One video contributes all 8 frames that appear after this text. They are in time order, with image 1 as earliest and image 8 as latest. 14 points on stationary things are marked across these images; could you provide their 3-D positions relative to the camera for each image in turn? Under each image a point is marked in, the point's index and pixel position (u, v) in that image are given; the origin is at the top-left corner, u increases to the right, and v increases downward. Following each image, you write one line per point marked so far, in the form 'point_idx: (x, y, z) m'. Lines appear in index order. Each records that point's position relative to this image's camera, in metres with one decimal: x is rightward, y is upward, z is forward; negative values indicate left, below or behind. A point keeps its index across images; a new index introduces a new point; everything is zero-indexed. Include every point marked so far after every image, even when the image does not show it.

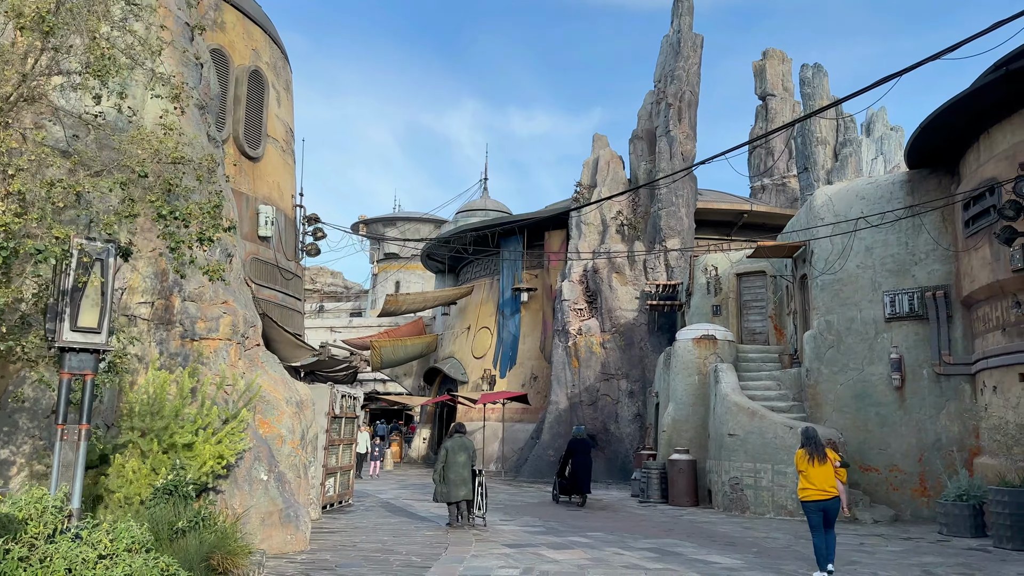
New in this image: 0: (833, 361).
0: (+6.0, -1.4, +15.4) m
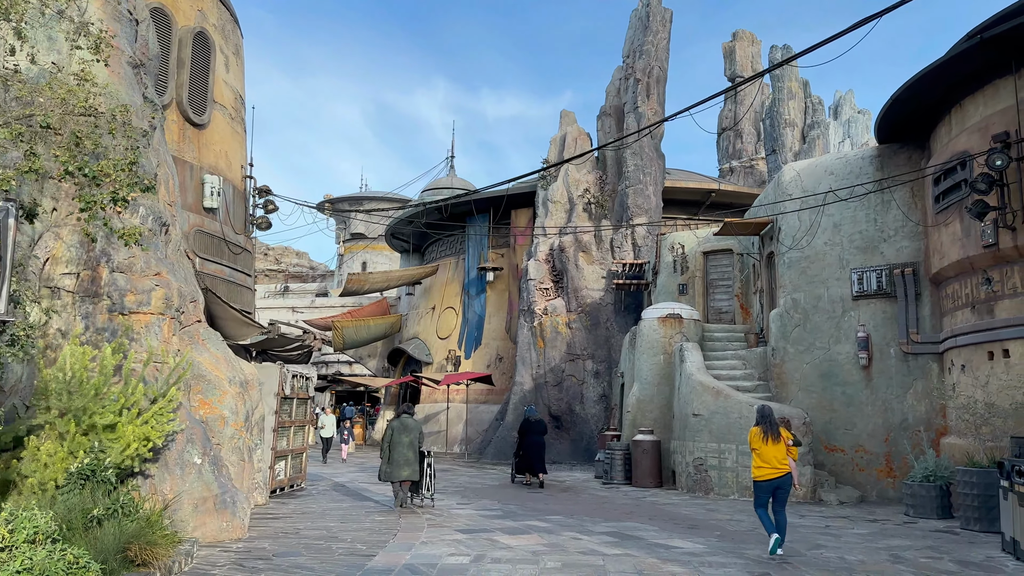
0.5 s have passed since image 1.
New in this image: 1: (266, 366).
0: (+5.3, -1.0, +15.1) m
1: (-4.0, -1.3, +13.1) m
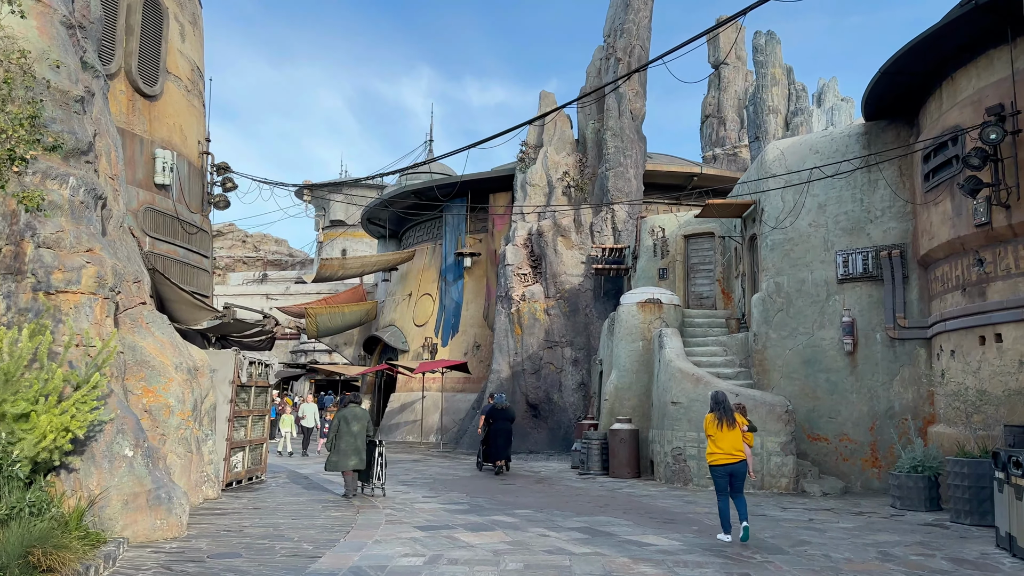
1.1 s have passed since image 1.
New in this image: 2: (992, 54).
0: (+4.8, -0.7, +14.5) m
1: (-4.5, -1.0, +12.4) m
2: (+6.5, +3.2, +11.1) m
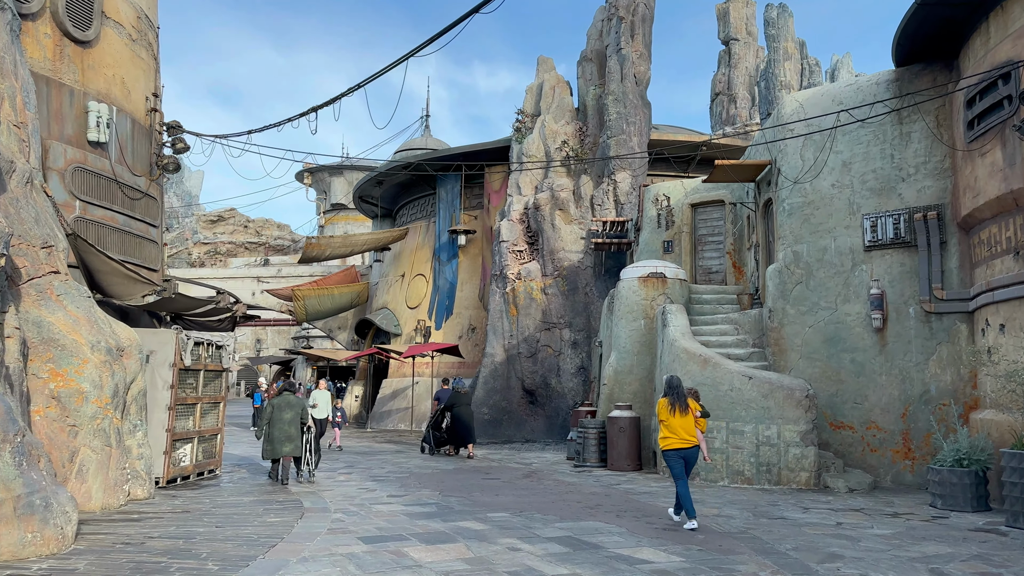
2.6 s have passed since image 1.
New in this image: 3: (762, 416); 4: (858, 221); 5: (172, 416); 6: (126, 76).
0: (+4.6, -0.2, +12.9) m
1: (-4.7, -0.6, +10.9) m
2: (+6.2, +3.6, +9.4) m
3: (+3.6, -1.8, +11.6) m
4: (+5.3, +1.0, +12.6) m
5: (-4.5, -1.7, +10.8) m
6: (-6.0, +3.3, +12.6) m
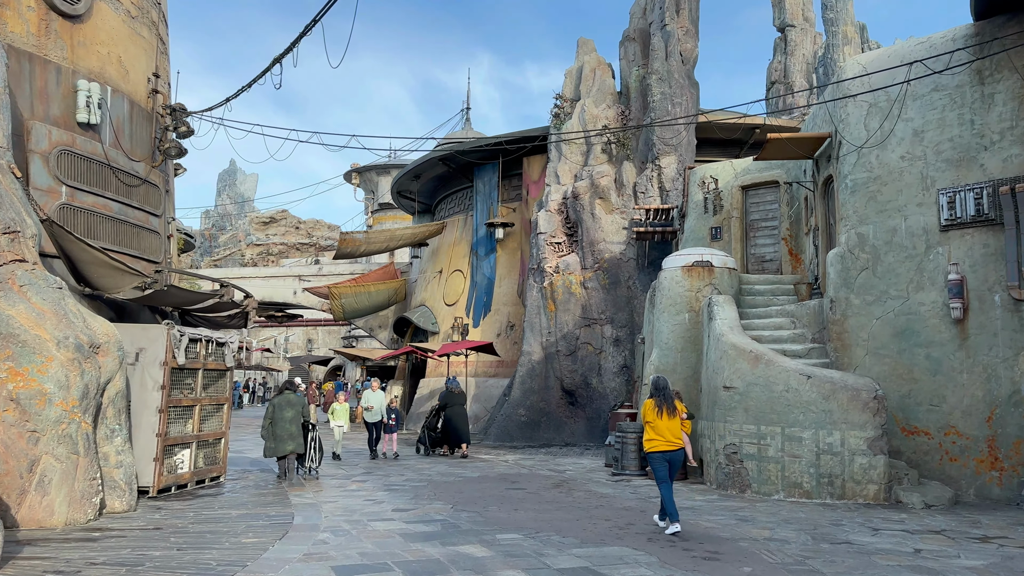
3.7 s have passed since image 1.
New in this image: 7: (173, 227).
0: (+4.9, 0.0, +11.4) m
1: (-4.5, -0.5, +10.0) m
2: (+6.3, +3.8, +7.8) m
3: (+3.9, -1.7, +10.1) m
4: (+5.7, +1.2, +11.0) m
5: (-4.2, -1.6, +9.8) m
6: (-5.6, +3.4, +11.8) m
7: (-5.4, +1.0, +12.9) m
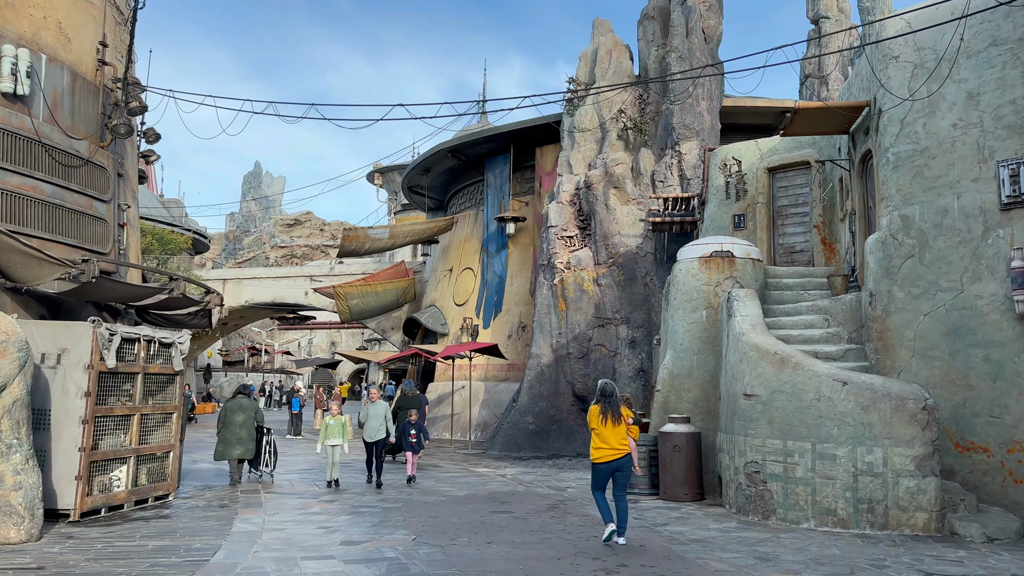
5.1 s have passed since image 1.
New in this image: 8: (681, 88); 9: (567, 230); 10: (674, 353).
0: (+4.8, +0.1, +9.7) m
1: (-4.7, -0.4, +8.7) m
2: (+6.0, +3.9, +6.1) m
3: (+3.6, -1.5, +8.5) m
4: (+5.5, +1.3, +9.3) m
5: (-4.4, -1.5, +8.5) m
6: (-5.8, +3.4, +10.5) m
7: (-5.5, +1.0, +11.6) m
8: (+3.8, +4.5, +18.4) m
9: (+1.4, +1.4, +20.0) m
10: (+2.4, -1.0, +12.2) m
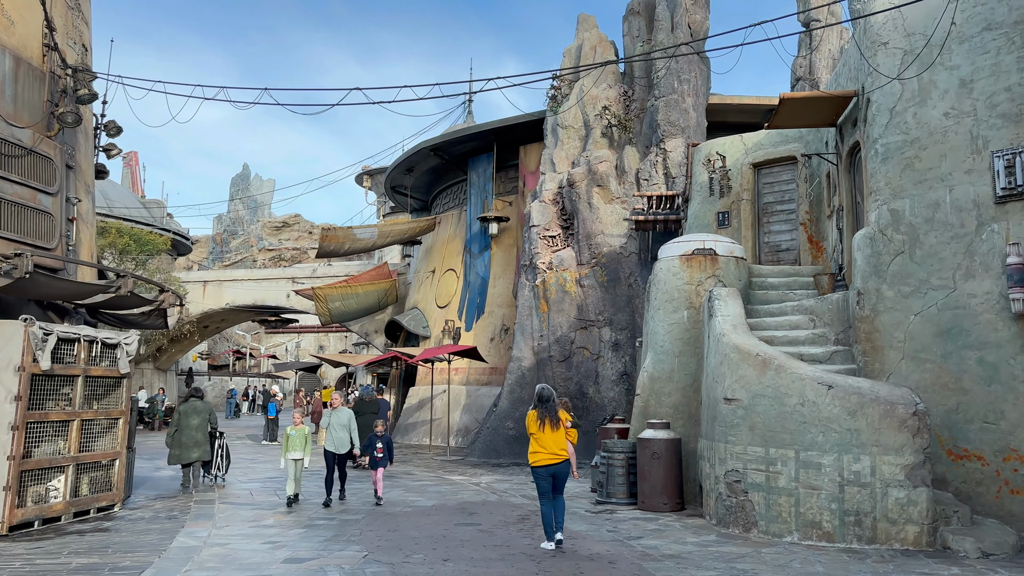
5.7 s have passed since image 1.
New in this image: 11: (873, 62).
0: (+4.4, +0.1, +9.2) m
1: (-5.0, -0.4, +8.1) m
2: (+5.7, +4.0, +5.6) m
3: (+3.3, -1.5, +8.0) m
4: (+5.1, +1.4, +8.8) m
5: (-4.8, -1.5, +7.9) m
6: (-6.2, +3.5, +10.0) m
7: (-5.9, +1.1, +11.0) m
8: (+3.4, +4.5, +17.9) m
9: (+0.9, +1.4, +19.4) m
10: (+2.0, -1.0, +11.6) m
11: (+4.4, +2.7, +9.8) m
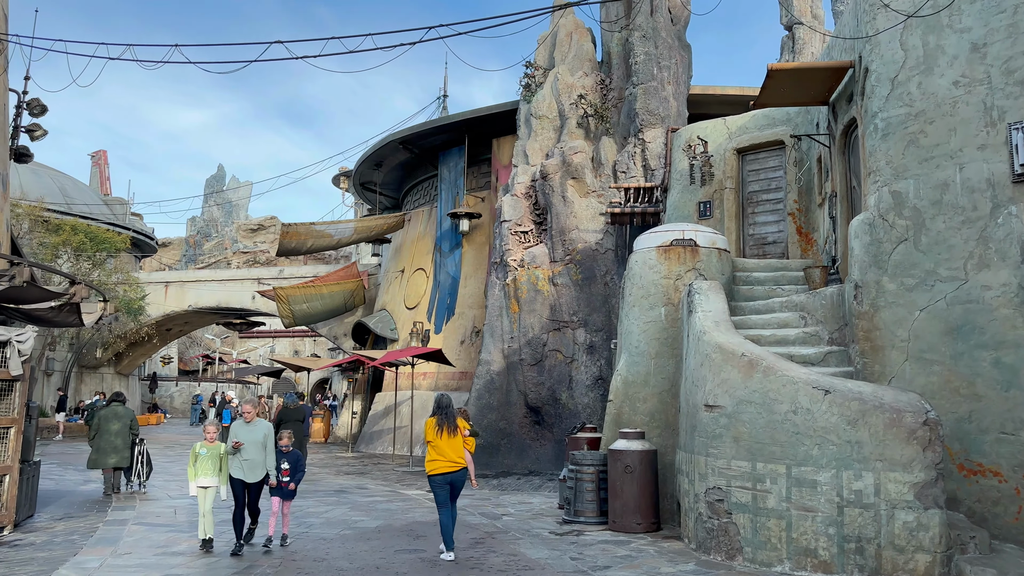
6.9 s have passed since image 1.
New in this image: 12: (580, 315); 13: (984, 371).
0: (+3.9, +0.2, +8.1) m
1: (-5.5, -0.2, +6.8) m
2: (+5.3, +4.1, +4.5) m
3: (+2.8, -1.4, +6.8) m
4: (+4.6, +1.4, +7.7) m
5: (-5.3, -1.3, +6.6) m
6: (-6.6, +3.6, +8.7) m
7: (-6.4, +1.2, +9.8) m
8: (+2.7, +4.5, +16.9) m
9: (+0.2, +1.4, +18.3) m
10: (+1.5, -0.9, +10.5) m
11: (+3.9, +2.8, +8.7) m
12: (+1.4, -0.6, +16.7) m
13: (+4.4, -0.8, +7.5) m
